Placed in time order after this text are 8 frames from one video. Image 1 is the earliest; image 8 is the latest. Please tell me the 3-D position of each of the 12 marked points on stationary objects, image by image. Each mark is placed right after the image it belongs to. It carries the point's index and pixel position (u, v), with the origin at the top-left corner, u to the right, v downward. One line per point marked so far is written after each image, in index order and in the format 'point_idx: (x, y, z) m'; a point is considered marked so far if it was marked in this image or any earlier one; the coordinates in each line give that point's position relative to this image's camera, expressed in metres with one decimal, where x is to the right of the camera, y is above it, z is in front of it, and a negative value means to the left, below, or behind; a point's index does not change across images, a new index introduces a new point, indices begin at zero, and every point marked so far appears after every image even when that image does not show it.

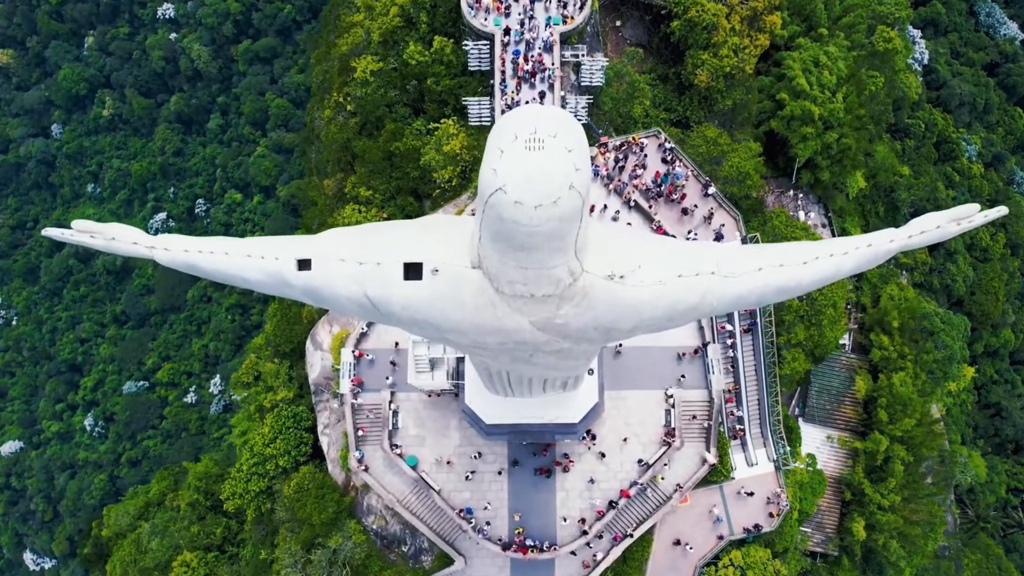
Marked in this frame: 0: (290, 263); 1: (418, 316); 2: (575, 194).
0: (-3.5, +0.4, +13.8) m
1: (-1.5, -0.4, +13.5) m
2: (+0.8, +1.2, +11.1) m
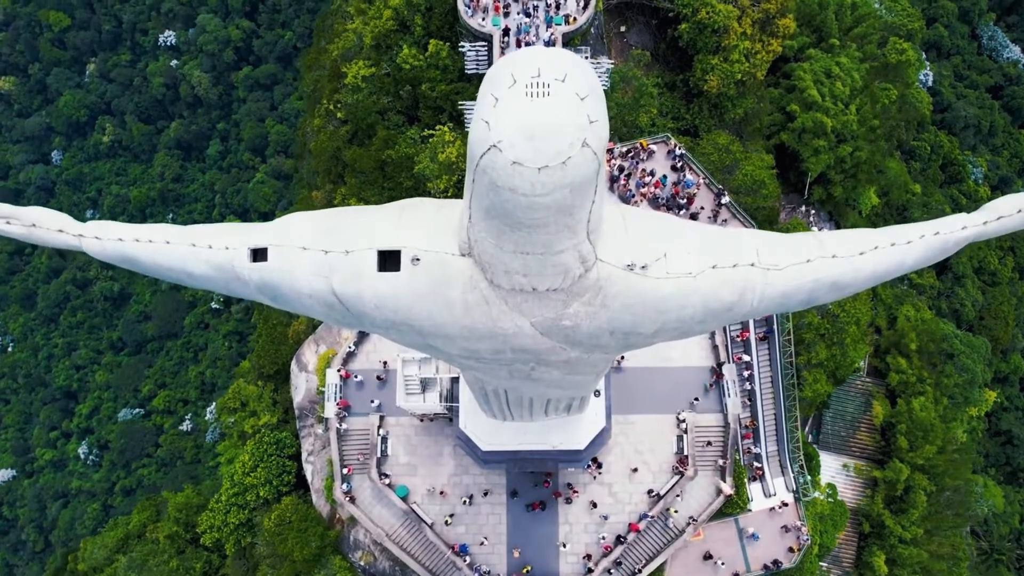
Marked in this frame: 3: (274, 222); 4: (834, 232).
0: (-3.5, +0.5, +11.4) m
1: (-1.5, -0.4, +11.0) m
2: (+0.8, +1.4, +8.7) m
3: (-3.2, +0.9, +11.5) m
4: (+4.3, +0.7, +11.8) m
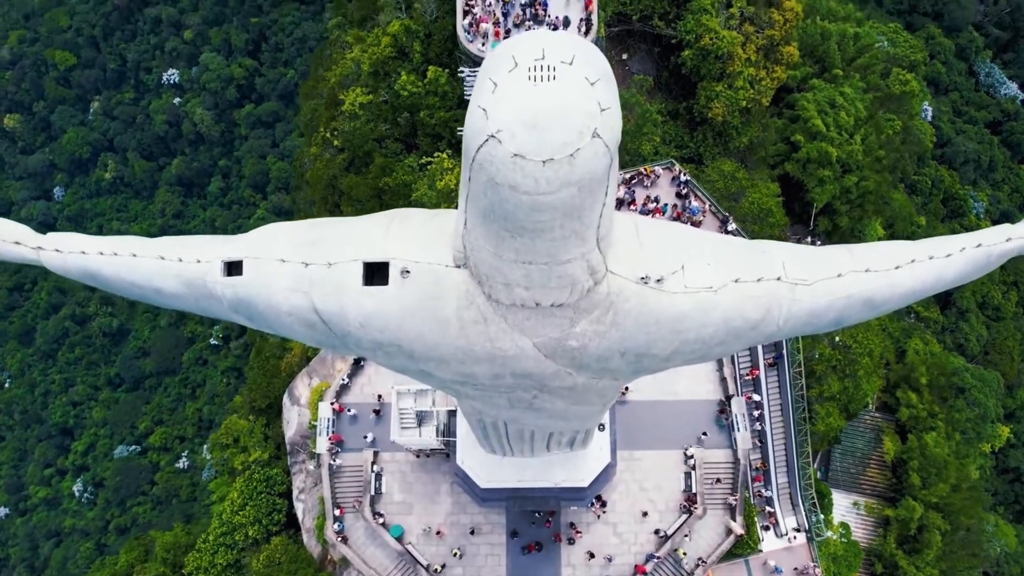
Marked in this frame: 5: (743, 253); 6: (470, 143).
0: (-3.5, +0.3, +10.3) m
1: (-1.5, -0.6, +9.9) m
2: (+0.8, +1.3, +7.7) m
3: (-3.2, +0.7, +10.5) m
4: (+4.3, +0.5, +10.7) m
5: (+2.7, +0.4, +10.2) m
6: (-0.4, +1.3, +7.8) m
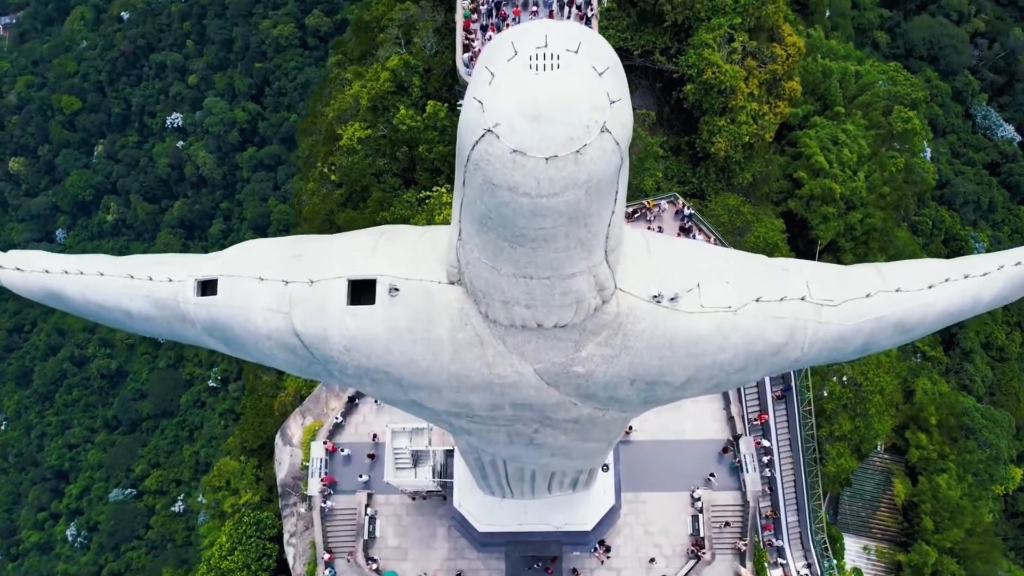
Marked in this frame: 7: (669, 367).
0: (-3.5, 0.0, +9.5) m
1: (-1.5, -0.8, +9.0) m
2: (+0.8, +1.2, +6.9) m
3: (-3.2, +0.4, +9.7) m
4: (+4.3, +0.3, +9.9) m
5: (+2.7, +0.2, +9.3) m
6: (-0.4, +1.2, +7.0) m
7: (+1.6, -0.8, +8.9) m
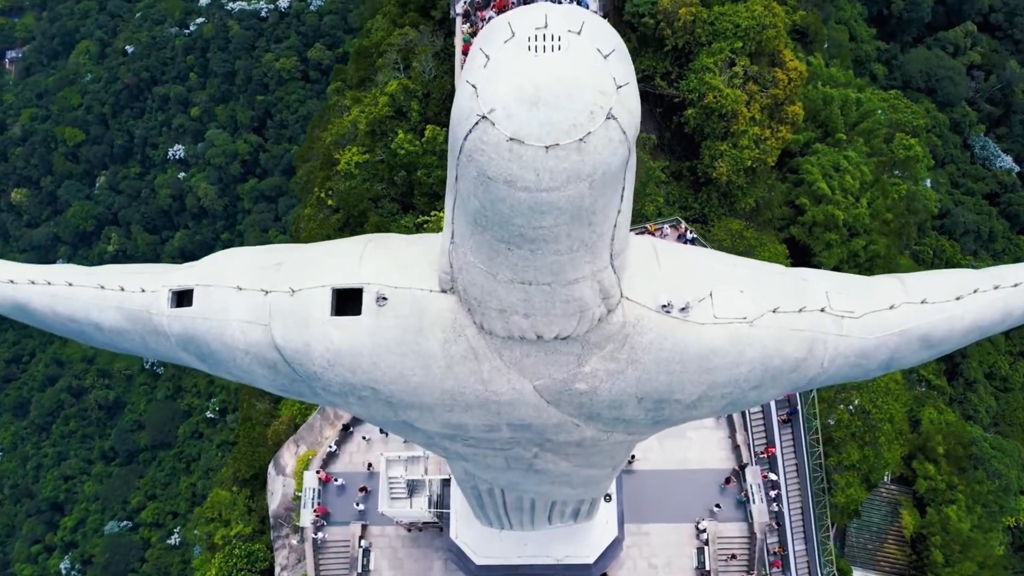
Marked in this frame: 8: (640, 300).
0: (-3.6, -0.1, +8.8) m
1: (-1.5, -0.9, +8.3) m
2: (+0.7, +1.1, +6.3) m
3: (-3.2, +0.3, +9.0) m
4: (+4.3, +0.1, +9.2) m
5: (+2.7, +0.1, +8.7) m
6: (-0.4, +1.2, +6.4) m
7: (+1.6, -0.9, +8.2) m
8: (+1.2, -0.1, +8.0) m
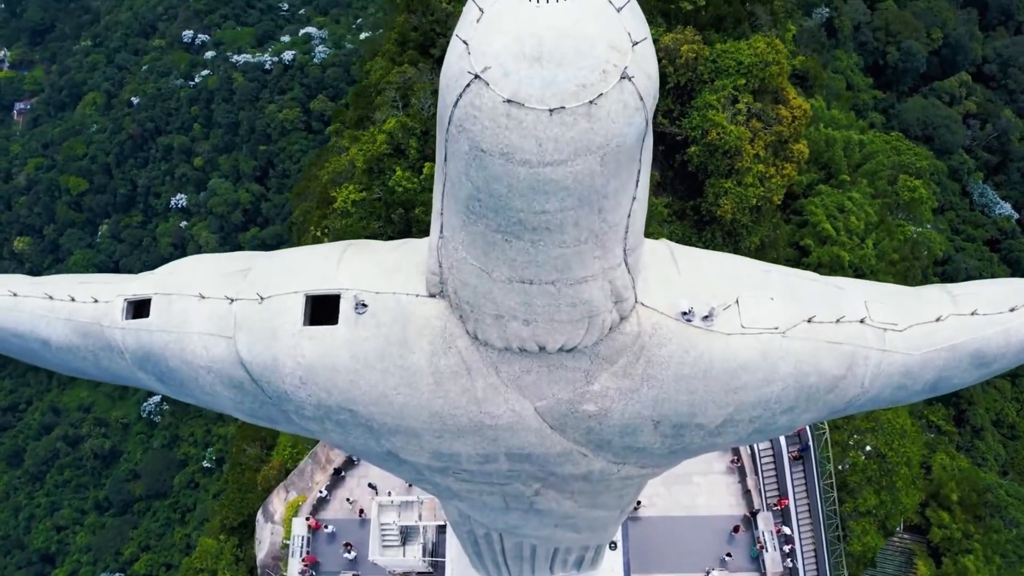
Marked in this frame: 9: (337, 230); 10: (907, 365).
0: (-3.6, -0.2, +7.8) m
1: (-1.5, -0.9, +7.3) m
2: (+0.7, +1.2, +5.3) m
3: (-3.2, +0.2, +8.0) m
4: (+4.3, 0.0, +8.2) m
5: (+2.7, 0.0, +7.7) m
6: (-0.4, +1.2, +5.5) m
7: (+1.6, -1.0, +7.2) m
8: (+1.2, -0.2, +7.0) m
9: (-5.5, +2.3, +27.5) m
10: (+3.5, -0.7, +7.7) m
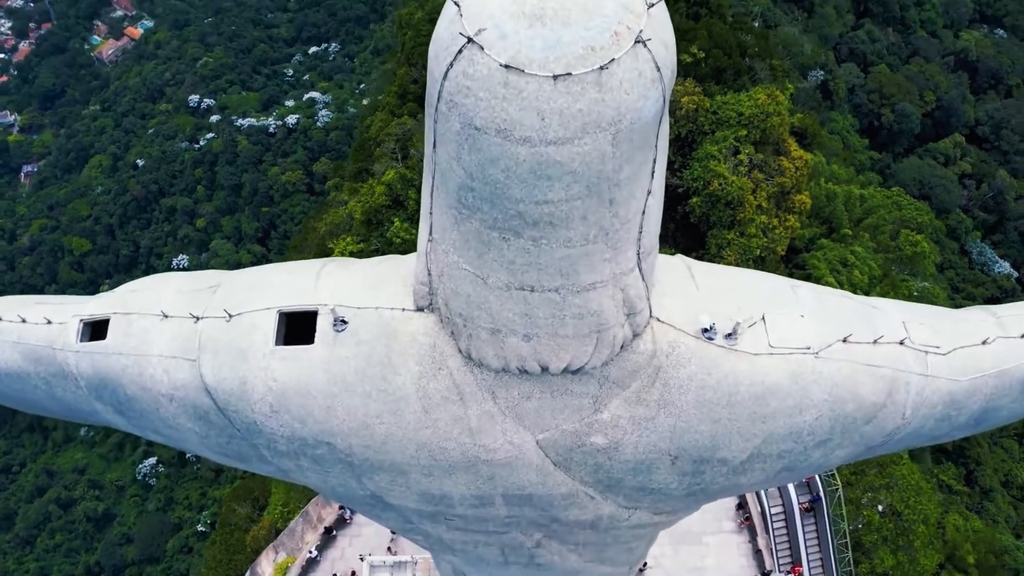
0: (-3.6, -0.3, +7.0) m
1: (-1.6, -1.0, +6.5) m
2: (+0.7, +1.2, +4.7) m
3: (-3.2, 0.0, +7.3) m
4: (+4.3, -0.2, +7.5) m
5: (+2.7, -0.2, +6.9) m
6: (-0.4, +1.2, +4.8) m
7: (+1.6, -1.1, +6.4) m
8: (+1.2, -0.3, +6.2) m
9: (-5.6, +0.8, +26.8) m
10: (+3.5, -0.8, +6.9) m
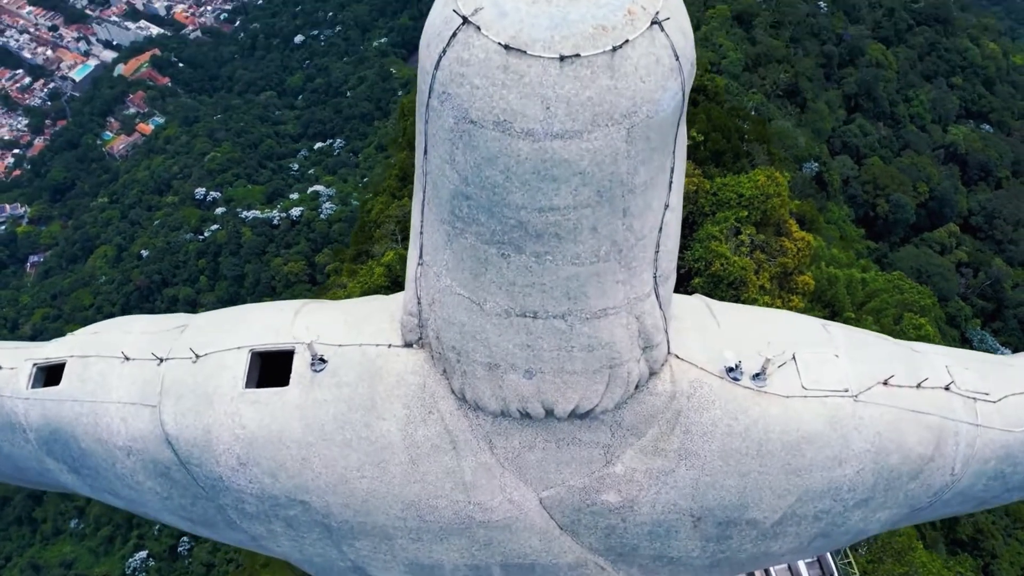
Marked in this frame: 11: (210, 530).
0: (-3.6, -0.6, +6.4) m
1: (-1.6, -1.3, +5.7) m
2: (+0.7, +1.1, +4.1) m
3: (-3.2, -0.3, +6.6) m
4: (+4.3, -0.5, +6.8) m
5: (+2.7, -0.5, +6.2) m
6: (-0.4, +1.1, +4.3) m
7: (+1.6, -1.3, +5.6) m
8: (+1.2, -0.5, +5.5) m
9: (-5.6, -1.6, +26.2) m
10: (+3.5, -1.1, +6.1) m
11: (-2.2, -1.7, +6.5) m
